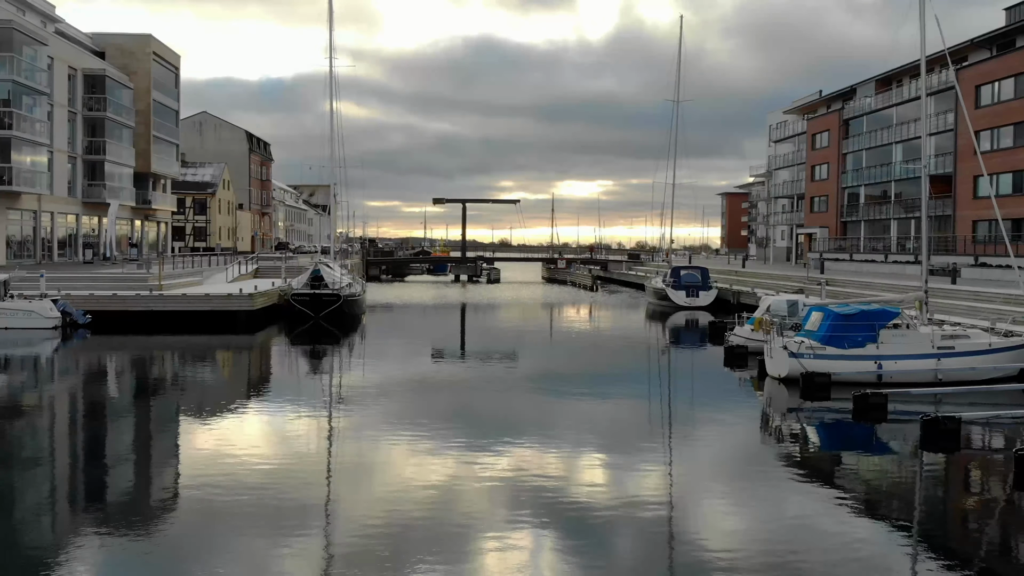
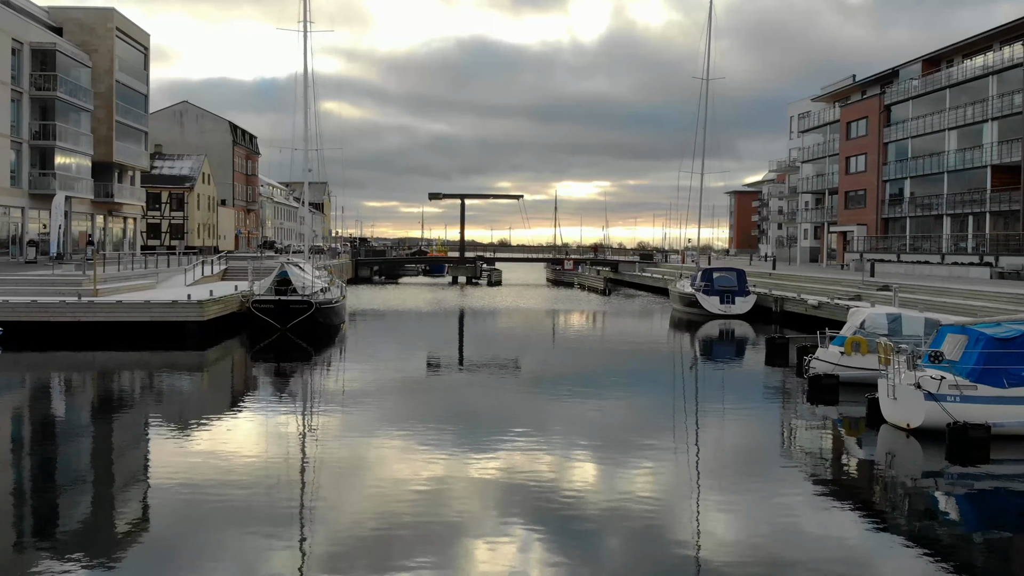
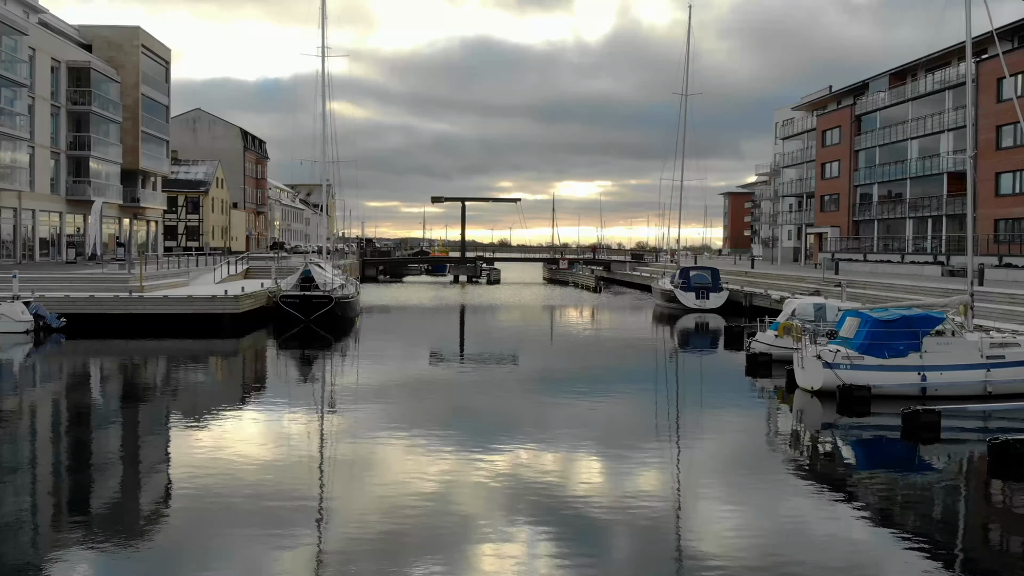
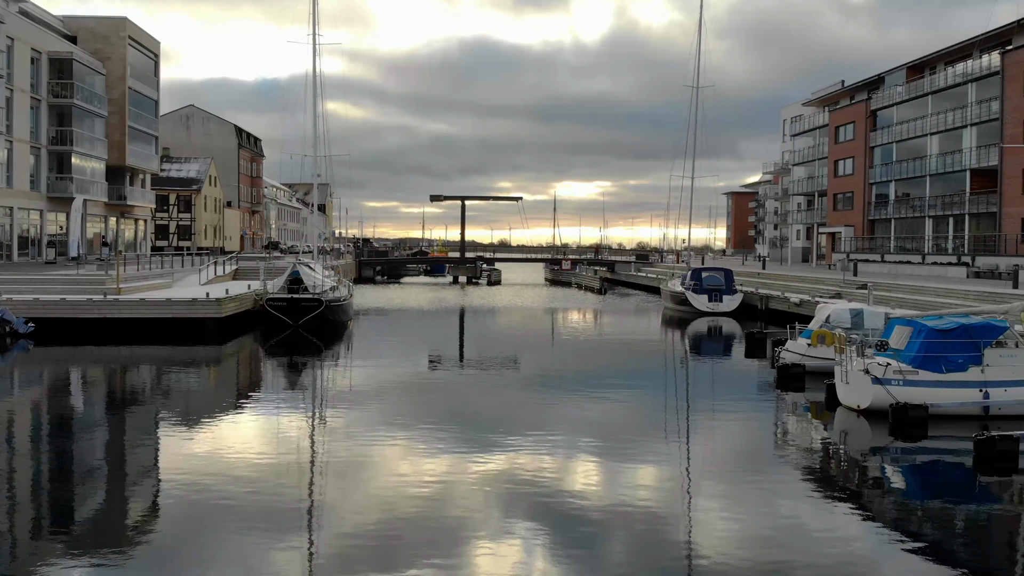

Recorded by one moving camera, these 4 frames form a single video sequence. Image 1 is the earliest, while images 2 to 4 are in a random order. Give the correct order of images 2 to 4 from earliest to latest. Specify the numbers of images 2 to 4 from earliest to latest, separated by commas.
3, 4, 2
